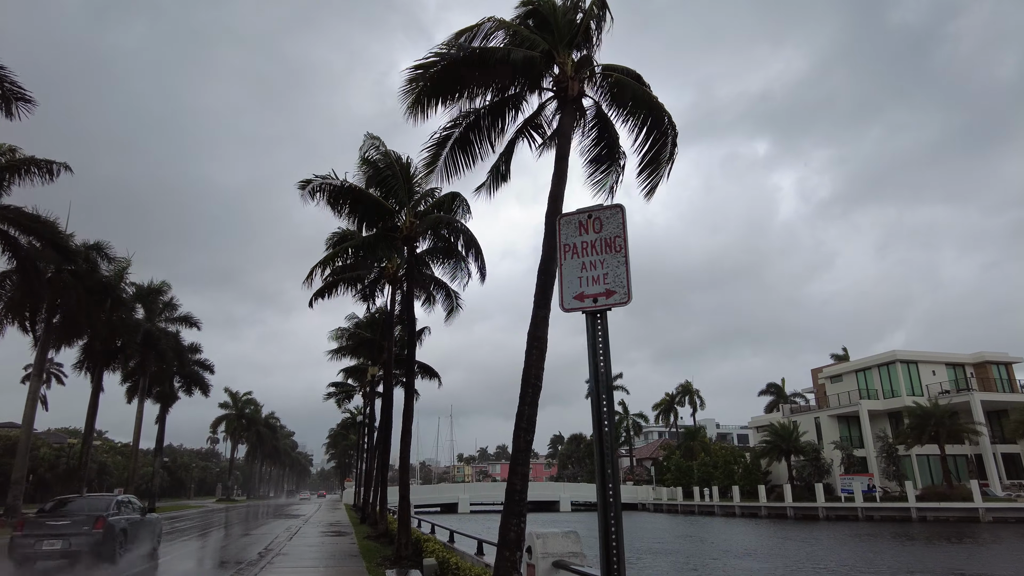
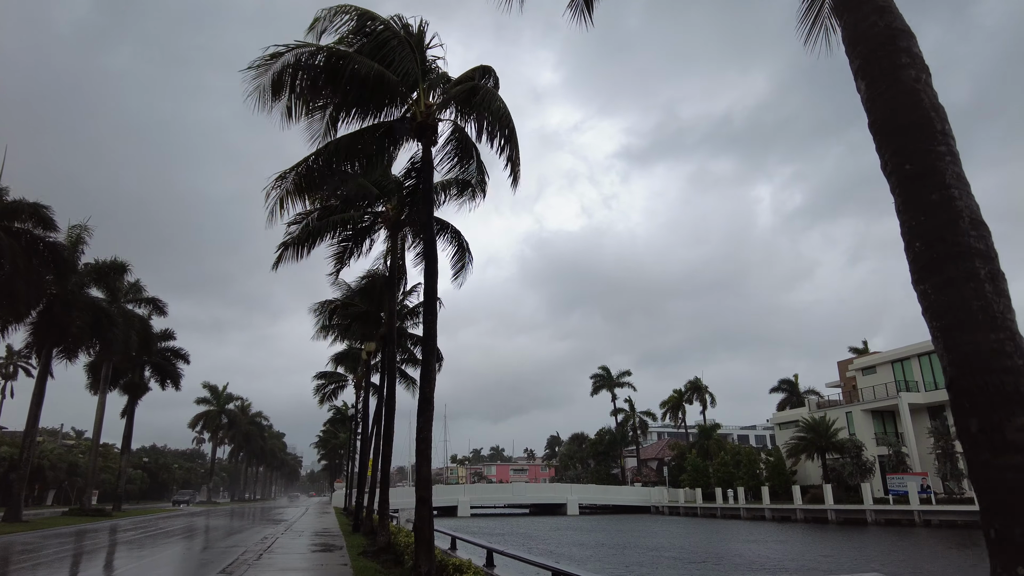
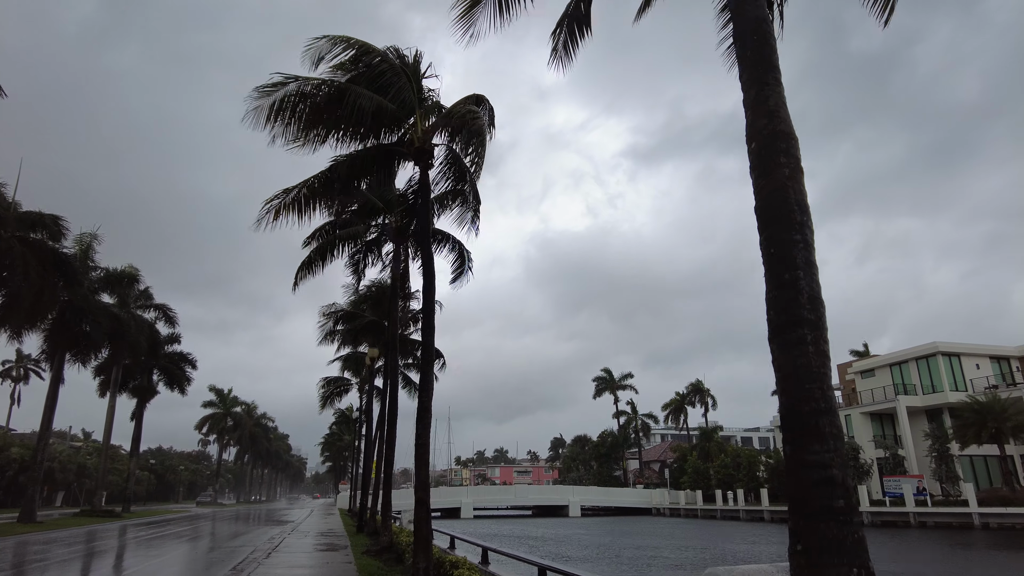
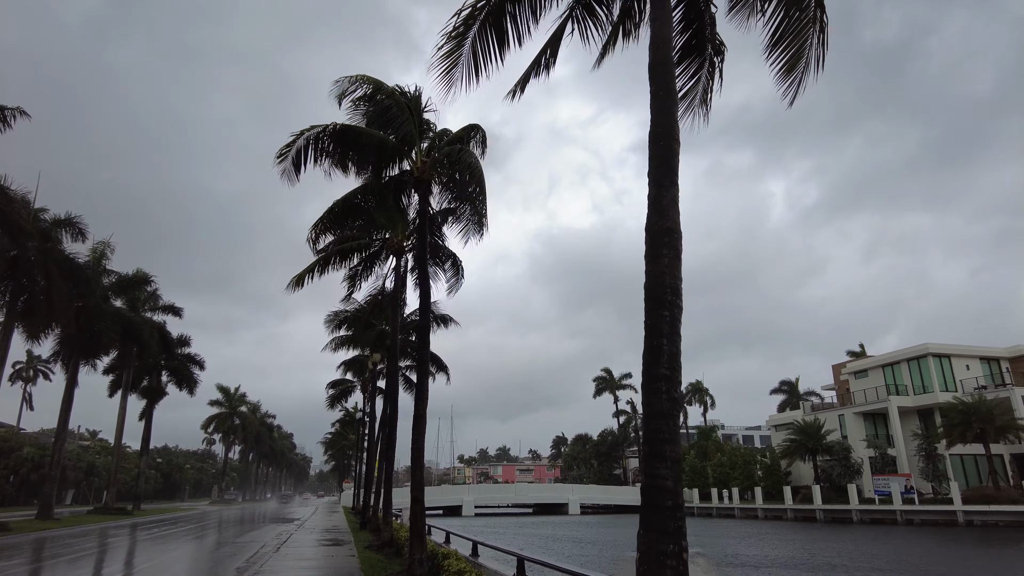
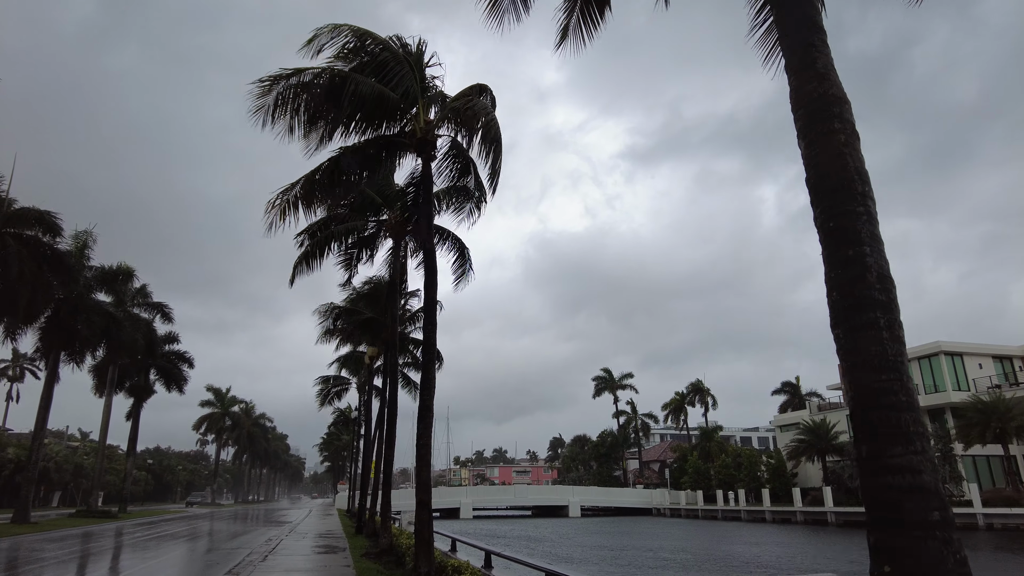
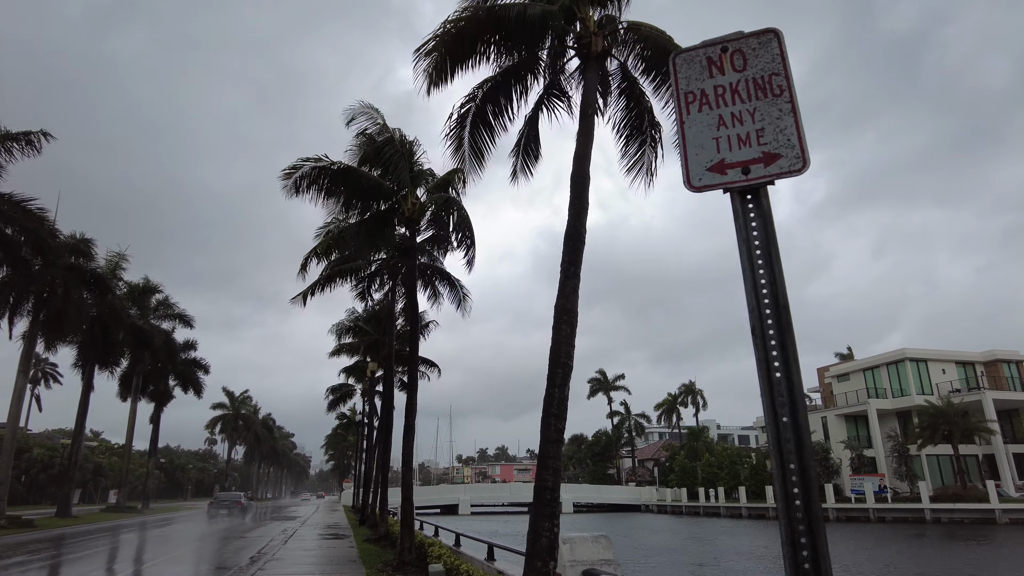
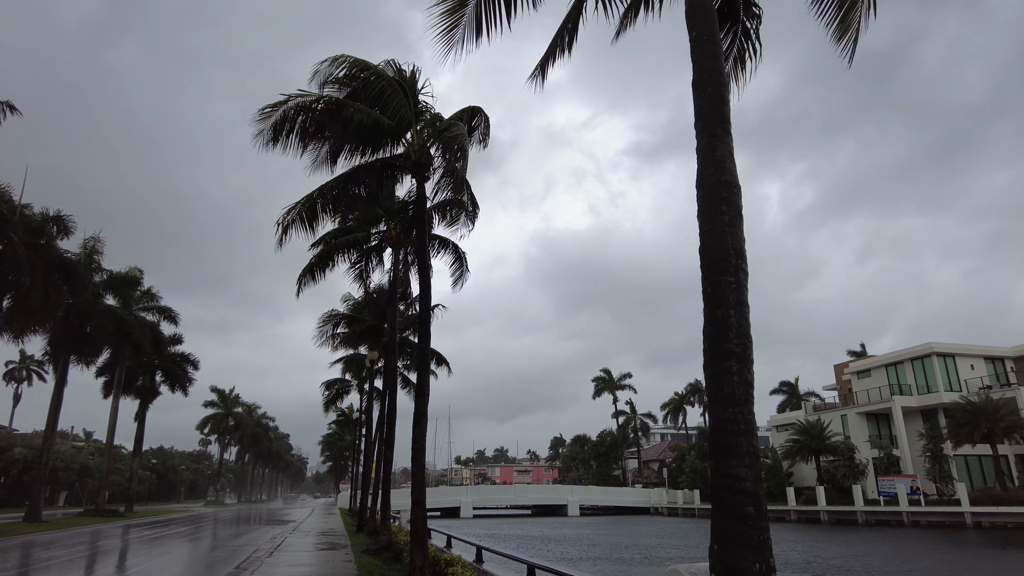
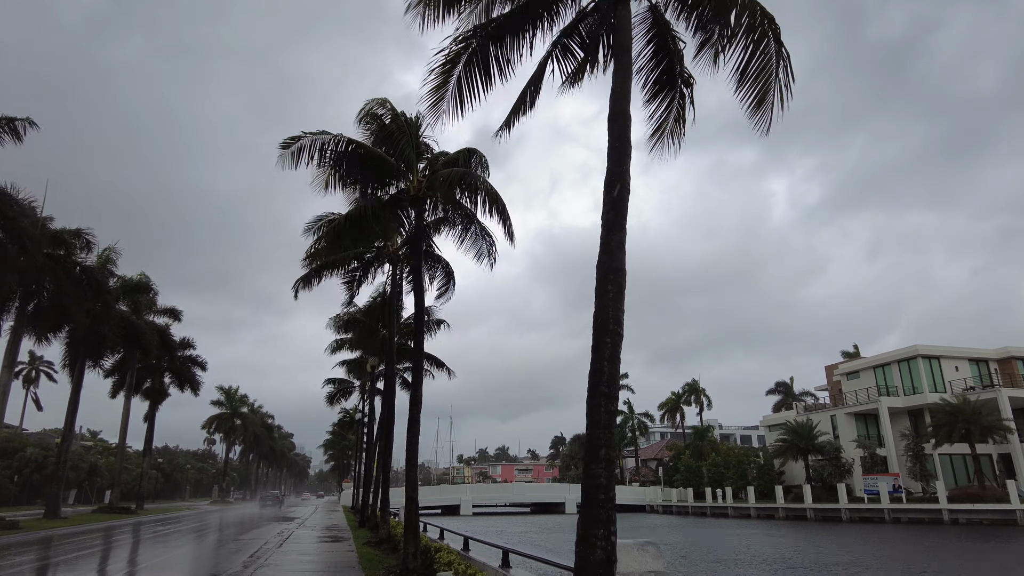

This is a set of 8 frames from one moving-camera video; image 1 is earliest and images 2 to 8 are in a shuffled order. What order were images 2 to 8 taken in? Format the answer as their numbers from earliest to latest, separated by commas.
6, 8, 4, 7, 3, 5, 2
